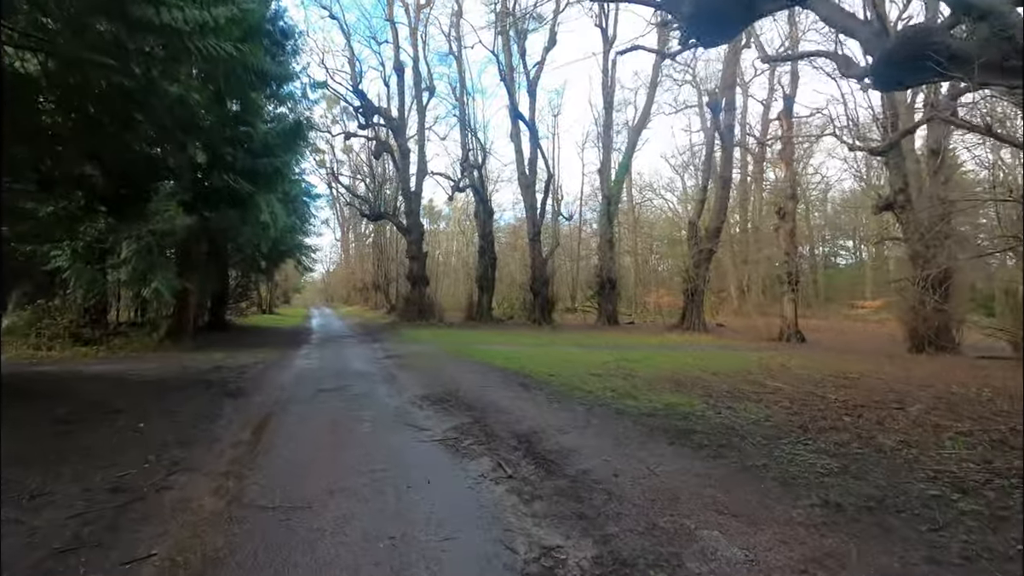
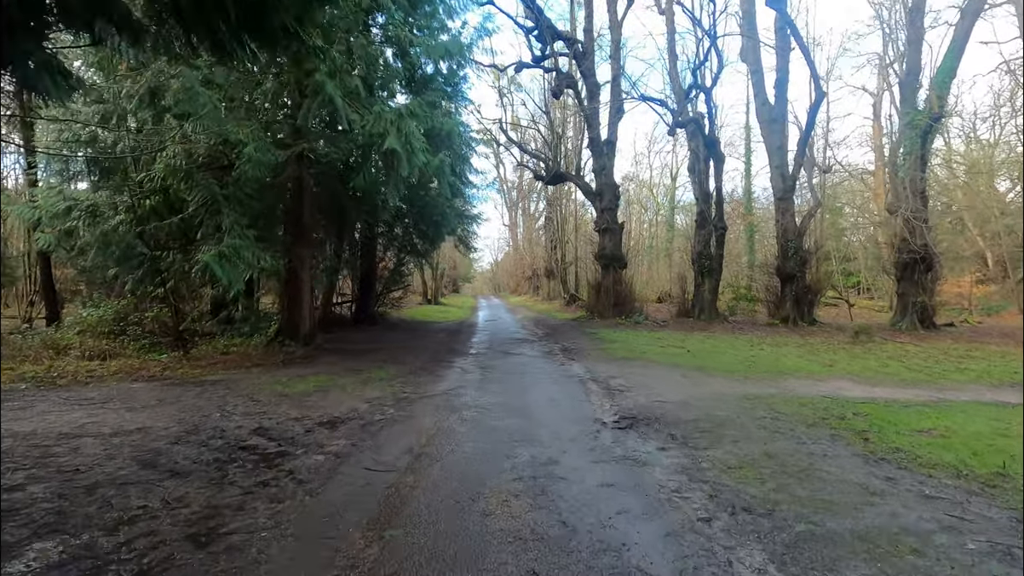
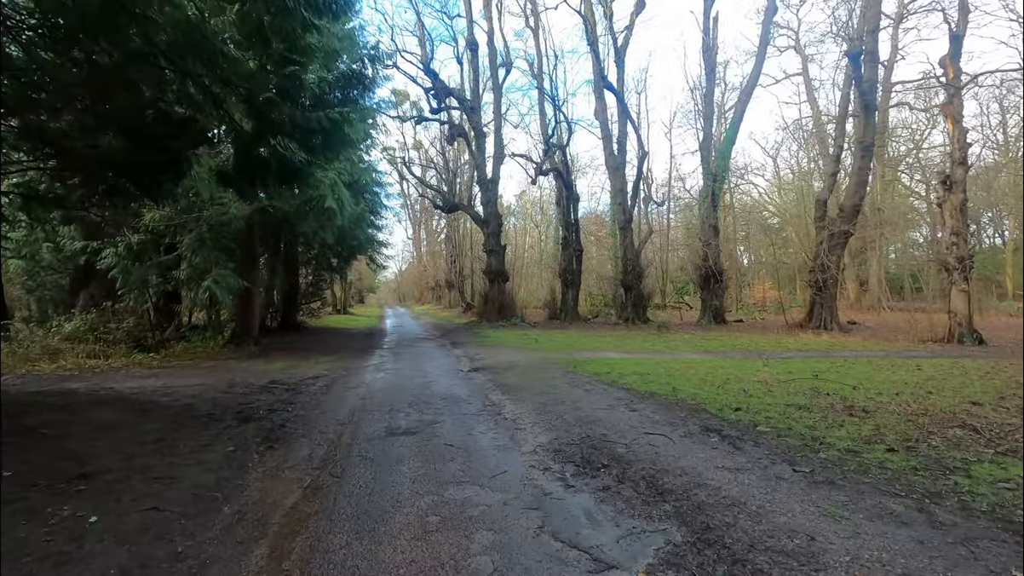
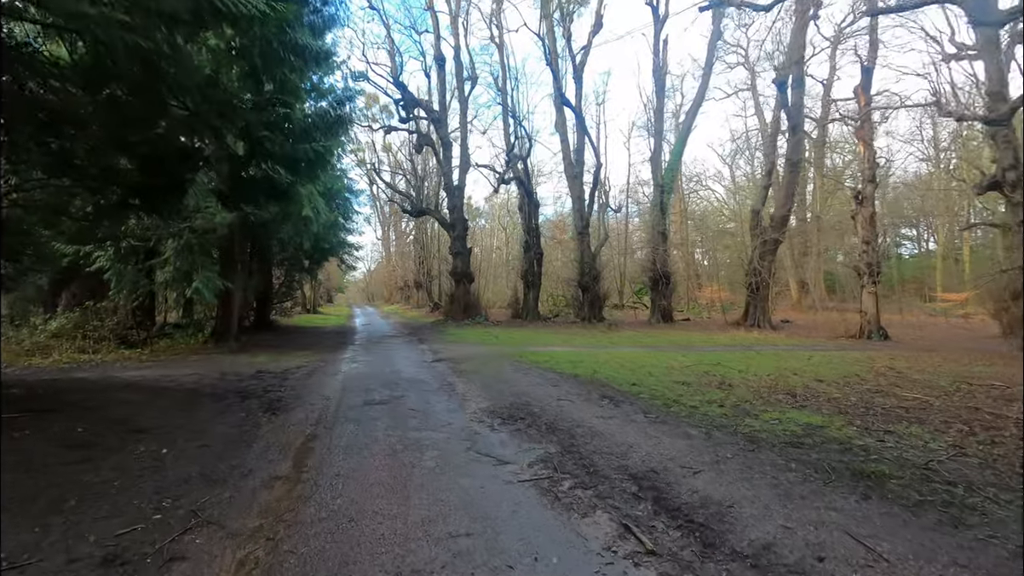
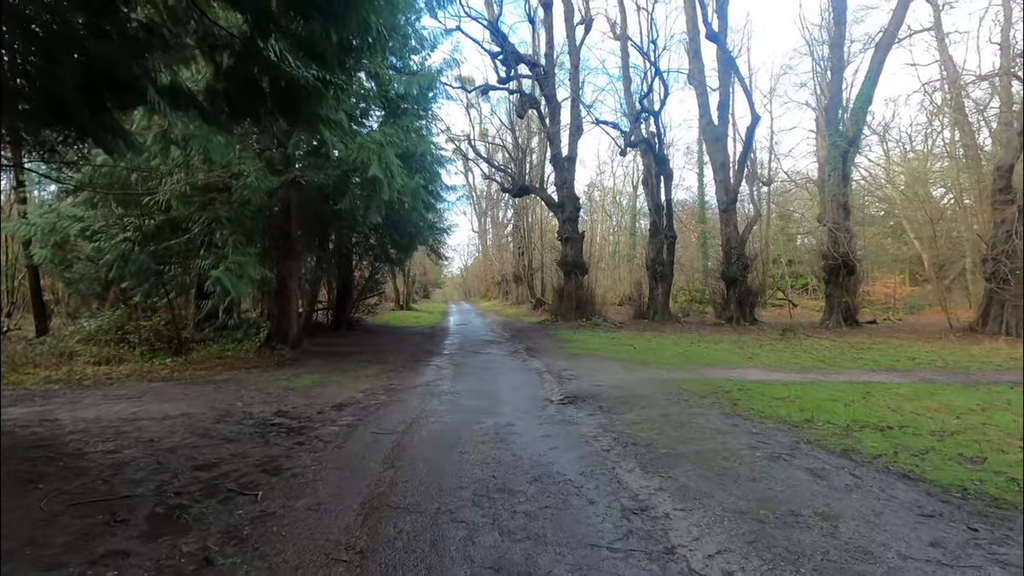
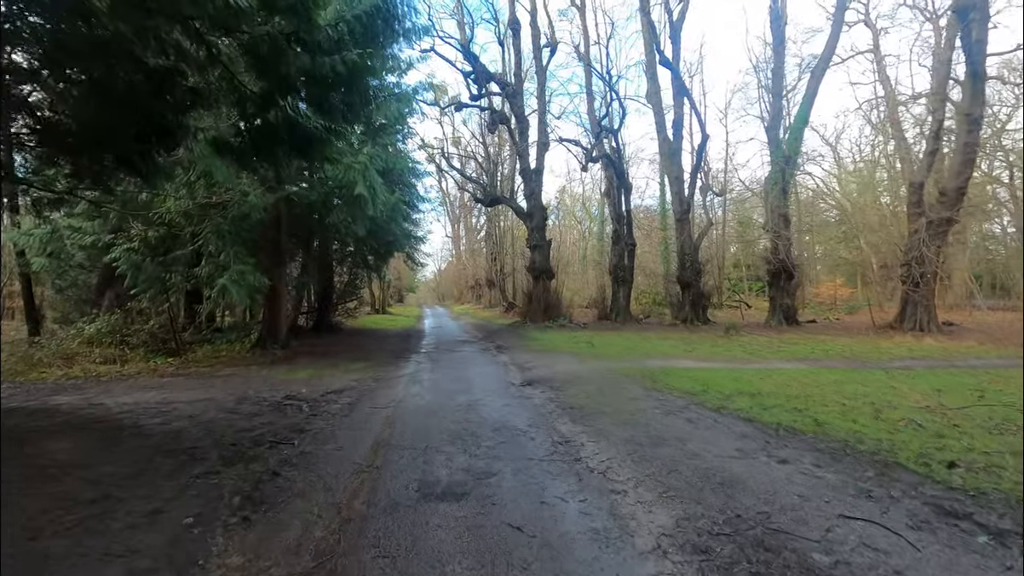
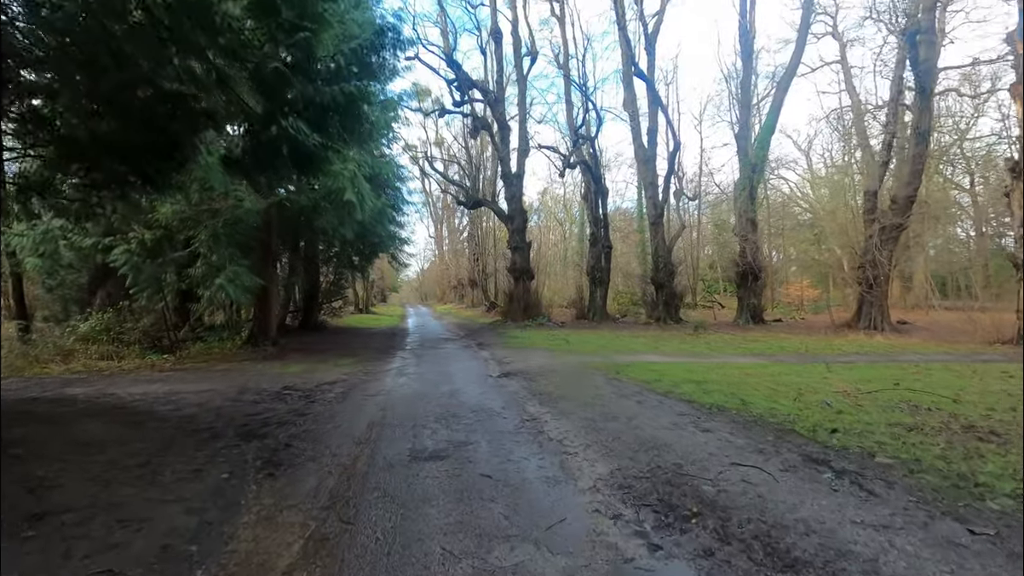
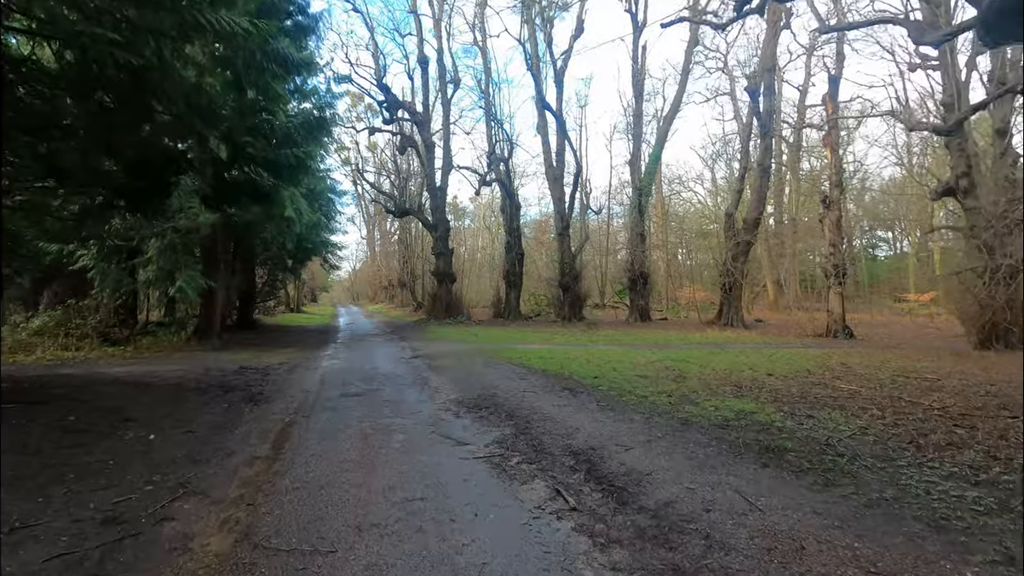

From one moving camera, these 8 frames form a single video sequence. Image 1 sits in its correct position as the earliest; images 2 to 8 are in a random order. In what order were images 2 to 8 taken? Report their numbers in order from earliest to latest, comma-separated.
8, 4, 3, 7, 6, 5, 2
